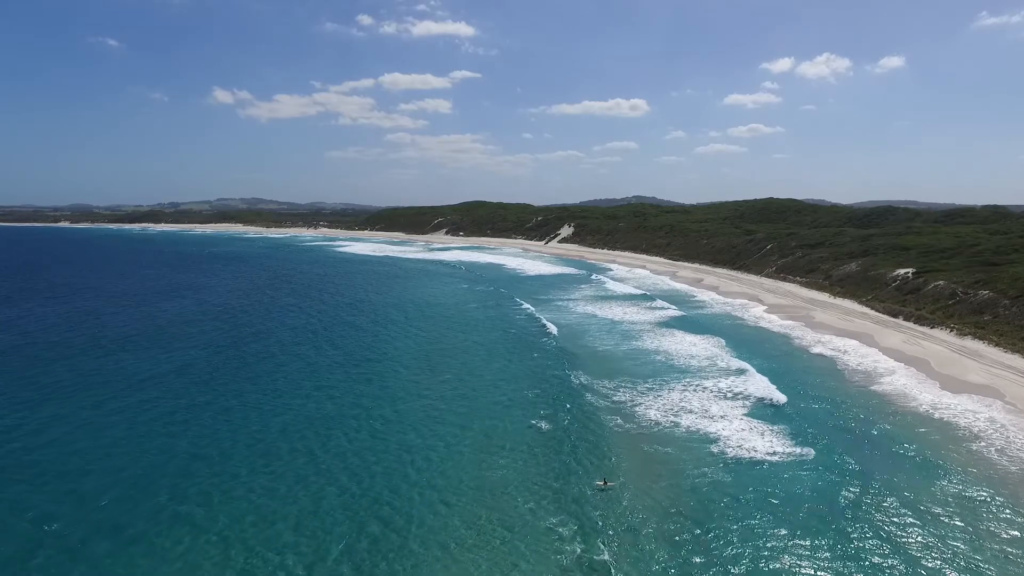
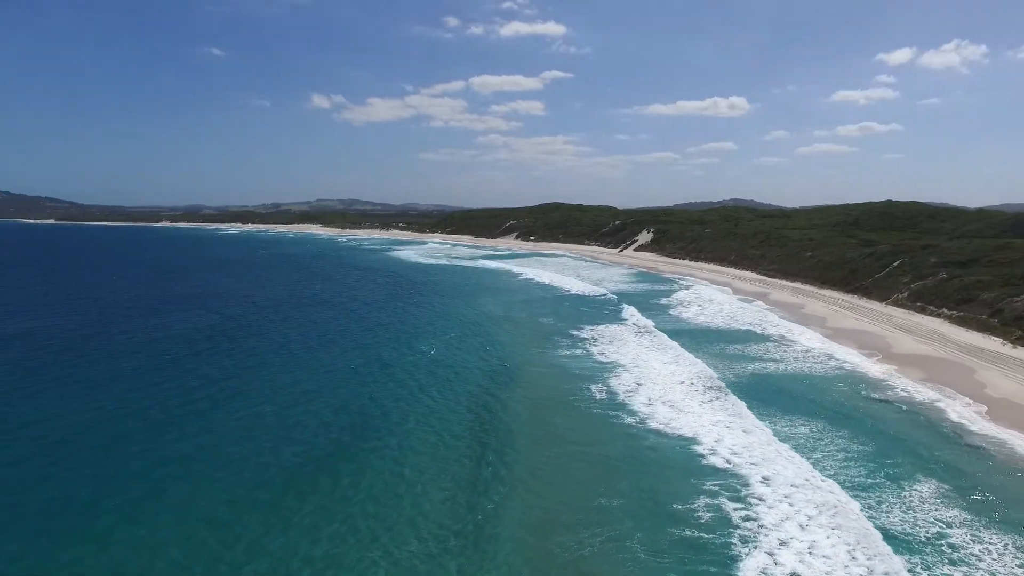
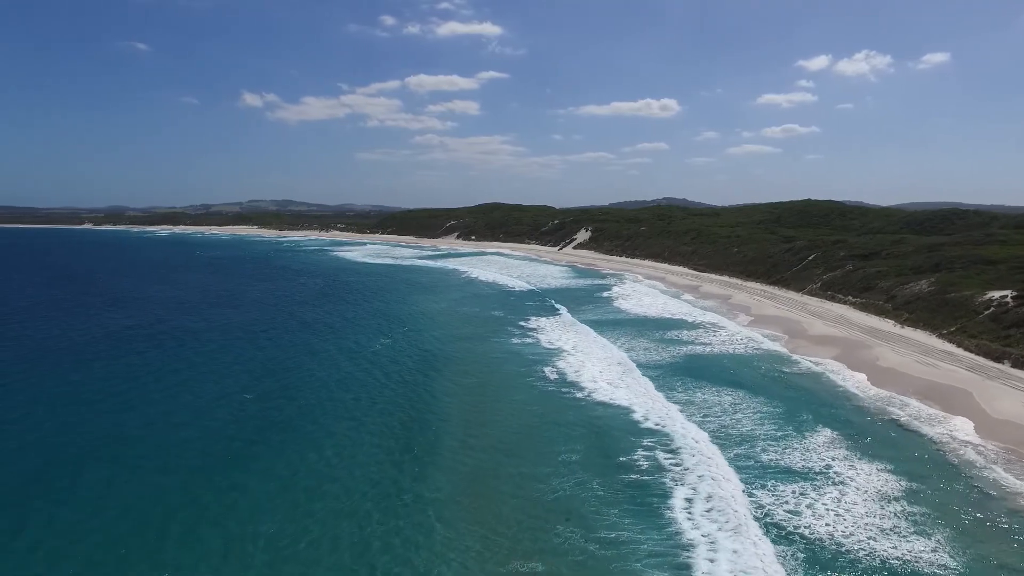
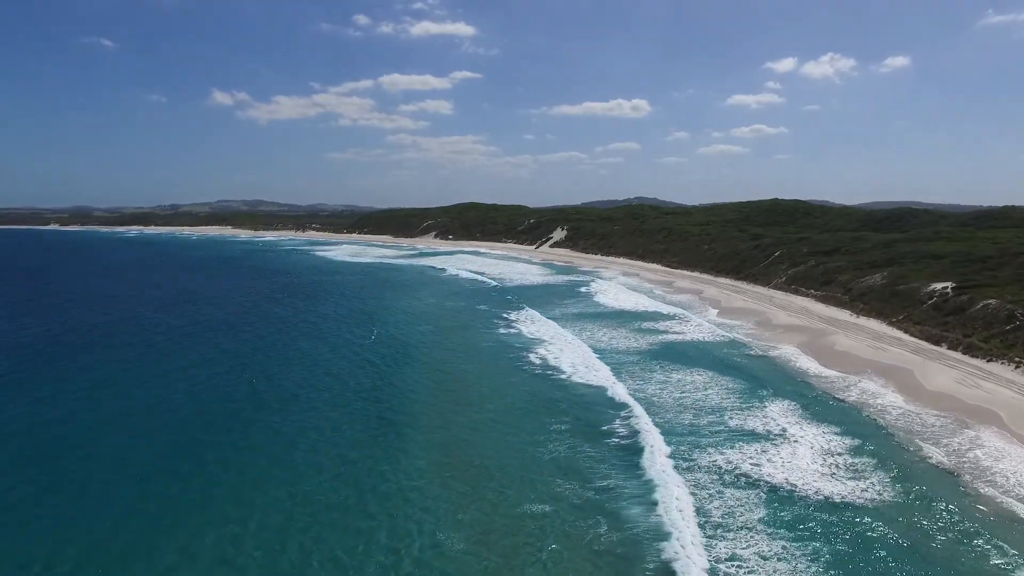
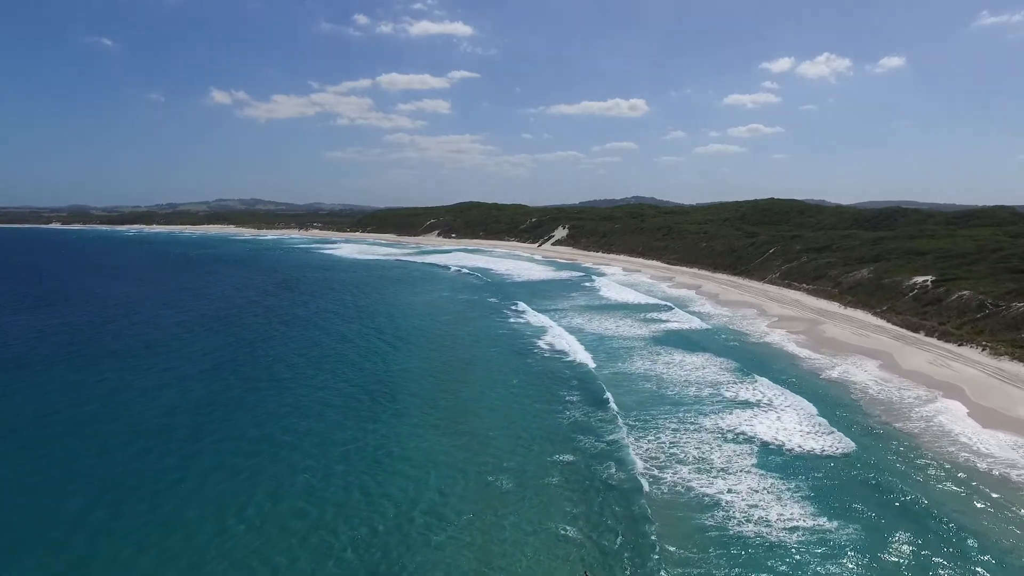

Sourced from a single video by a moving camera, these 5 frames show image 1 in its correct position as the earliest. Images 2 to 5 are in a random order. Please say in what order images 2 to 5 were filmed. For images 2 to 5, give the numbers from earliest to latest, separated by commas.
5, 4, 3, 2
